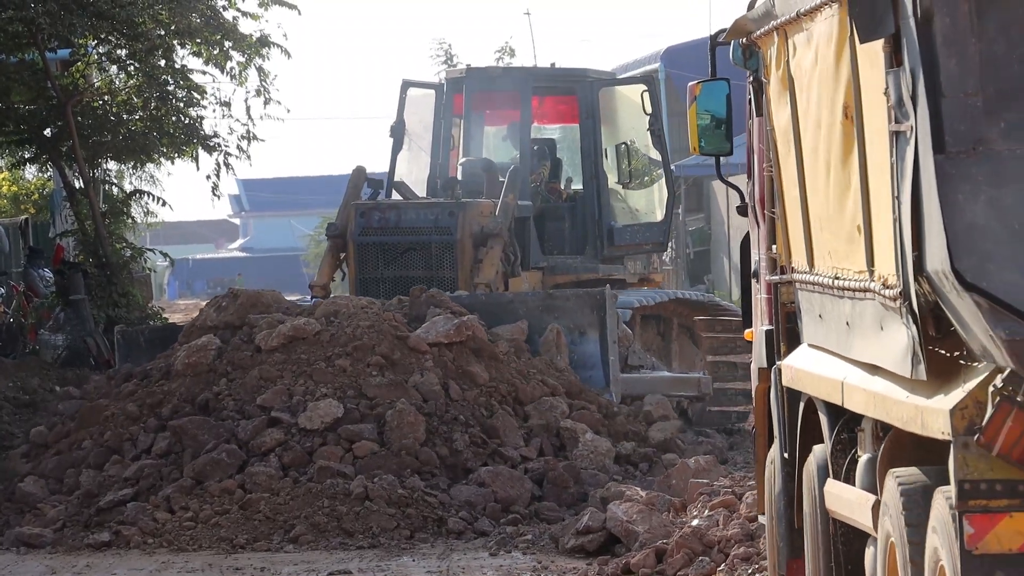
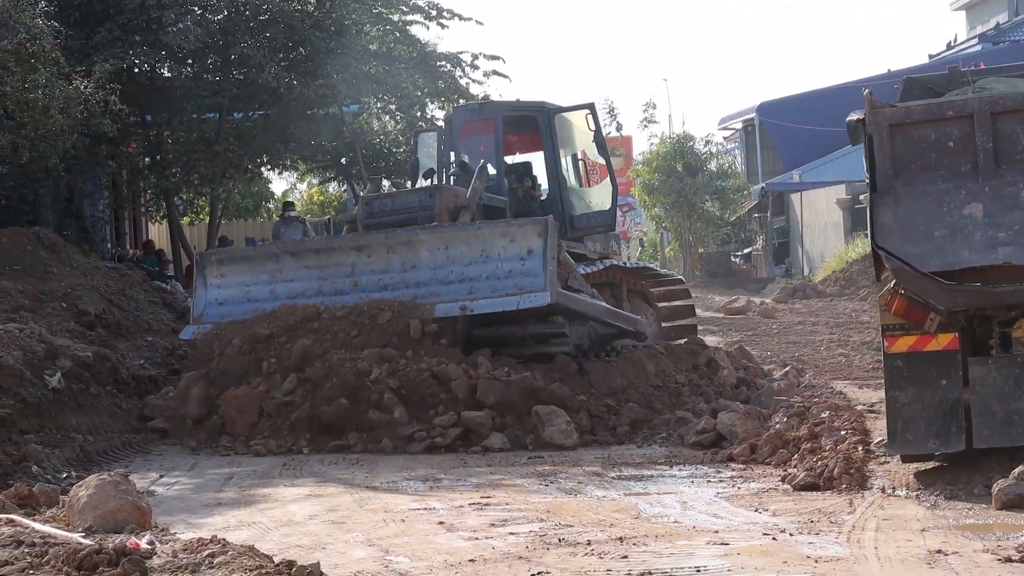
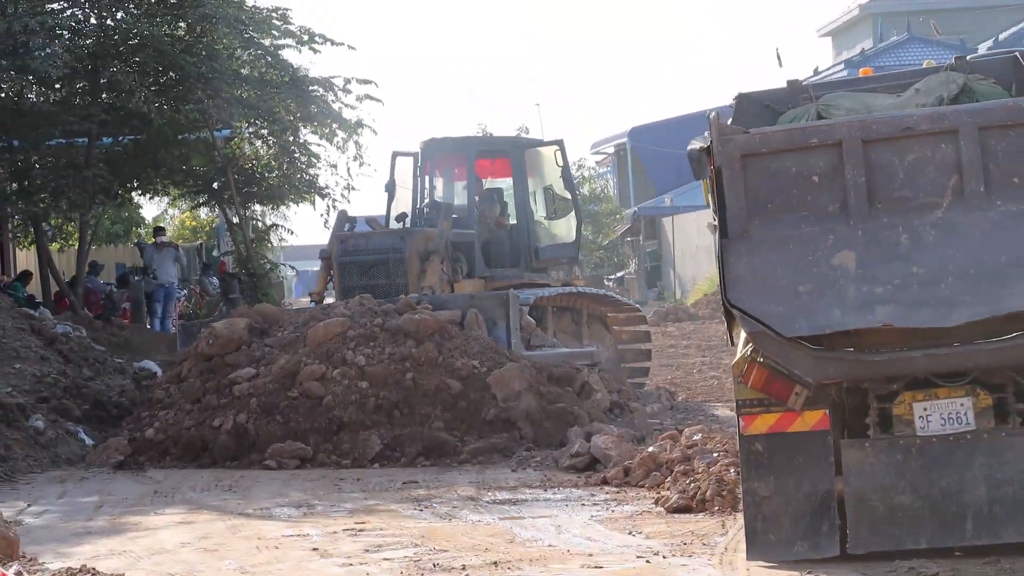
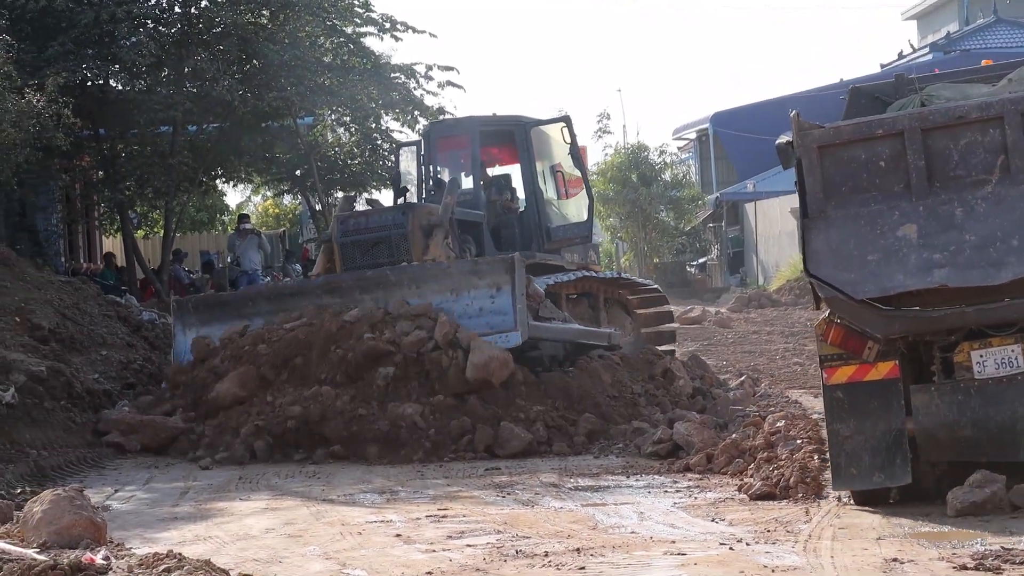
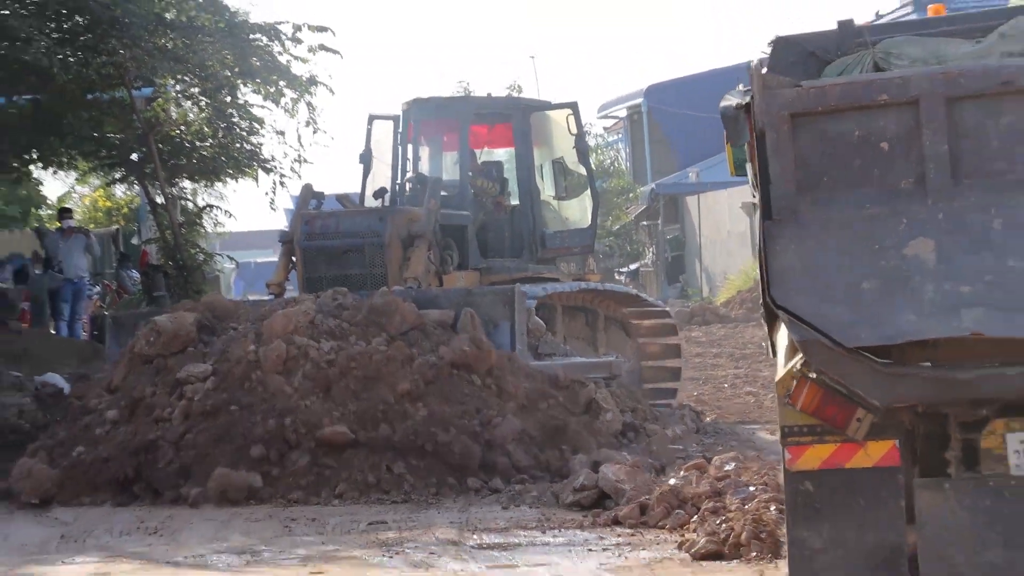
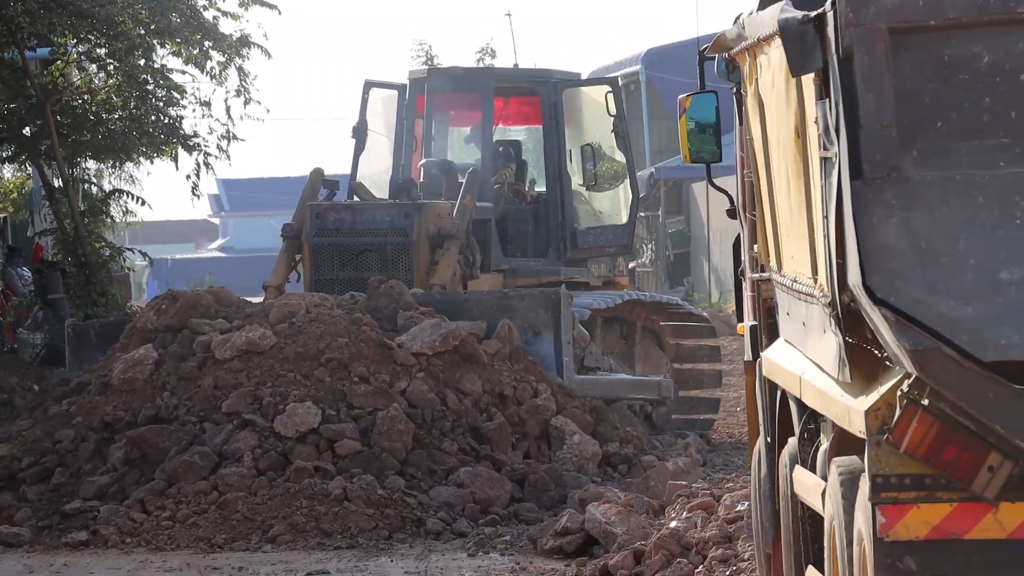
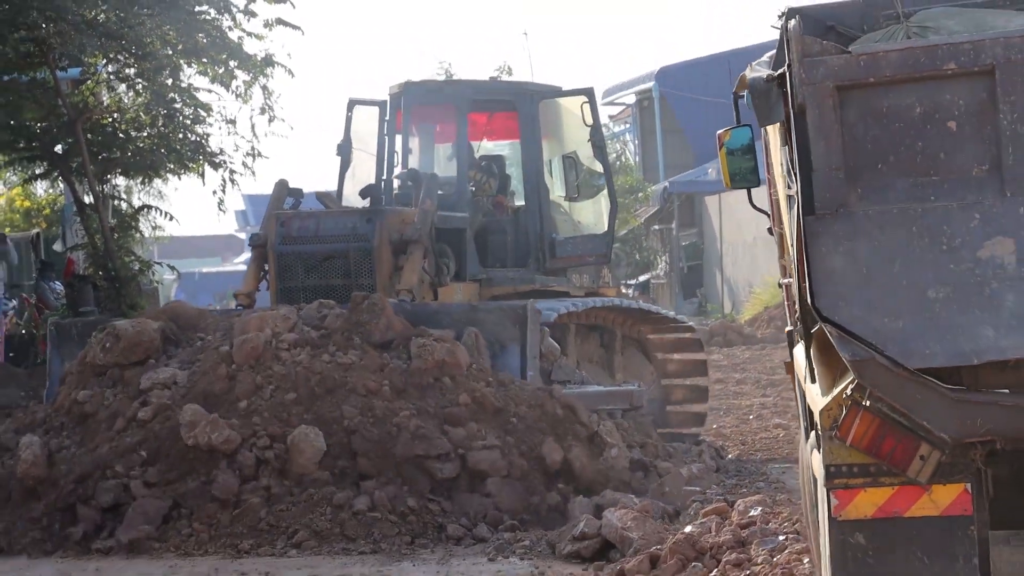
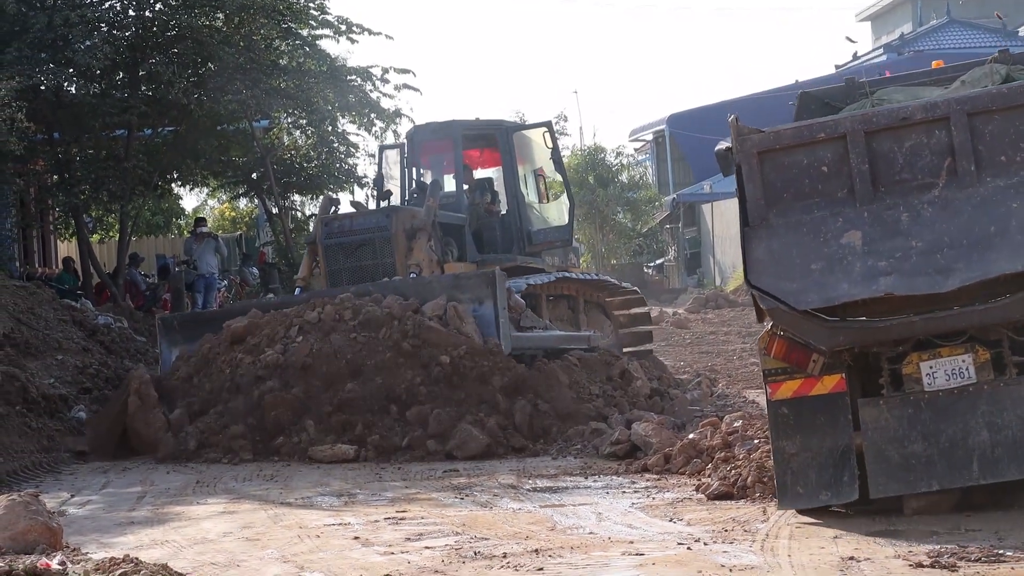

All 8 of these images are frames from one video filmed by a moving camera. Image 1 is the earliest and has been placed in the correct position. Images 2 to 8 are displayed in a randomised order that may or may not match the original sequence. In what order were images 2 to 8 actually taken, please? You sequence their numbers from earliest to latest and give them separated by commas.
6, 7, 5, 3, 8, 4, 2
